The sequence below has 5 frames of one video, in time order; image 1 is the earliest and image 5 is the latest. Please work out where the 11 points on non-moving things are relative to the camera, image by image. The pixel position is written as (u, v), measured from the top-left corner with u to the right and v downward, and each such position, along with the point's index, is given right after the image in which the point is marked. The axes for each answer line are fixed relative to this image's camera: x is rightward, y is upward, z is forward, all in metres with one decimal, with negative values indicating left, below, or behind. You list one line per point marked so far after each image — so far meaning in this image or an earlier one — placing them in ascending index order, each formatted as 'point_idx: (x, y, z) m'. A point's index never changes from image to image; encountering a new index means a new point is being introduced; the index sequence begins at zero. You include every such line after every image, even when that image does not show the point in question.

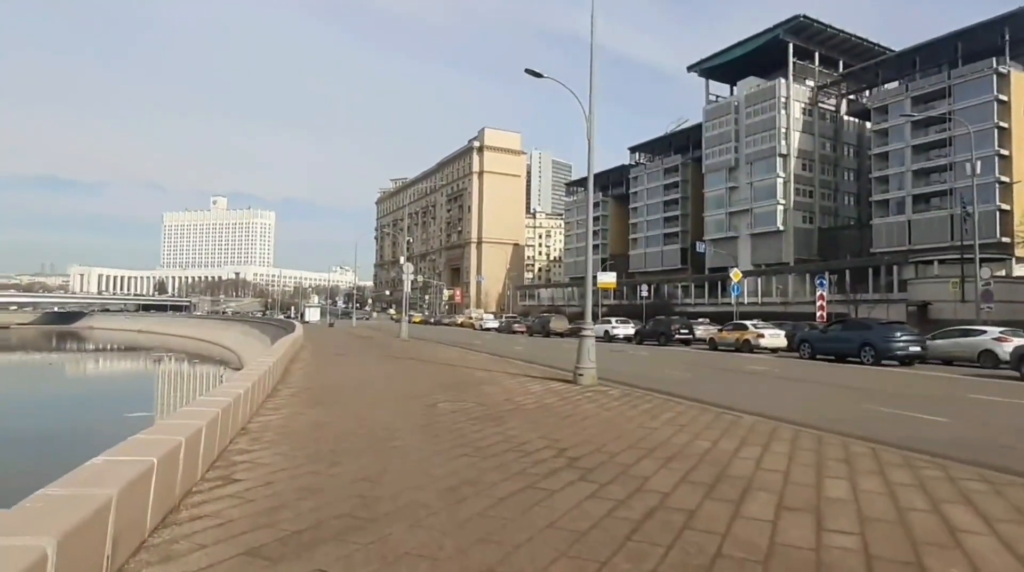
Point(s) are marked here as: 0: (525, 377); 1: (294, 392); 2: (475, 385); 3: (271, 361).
0: (+0.3, -2.0, +15.1) m
1: (-3.7, -1.9, +11.6) m
2: (-0.7, -2.0, +13.7) m
3: (-5.0, -1.6, +14.5) m
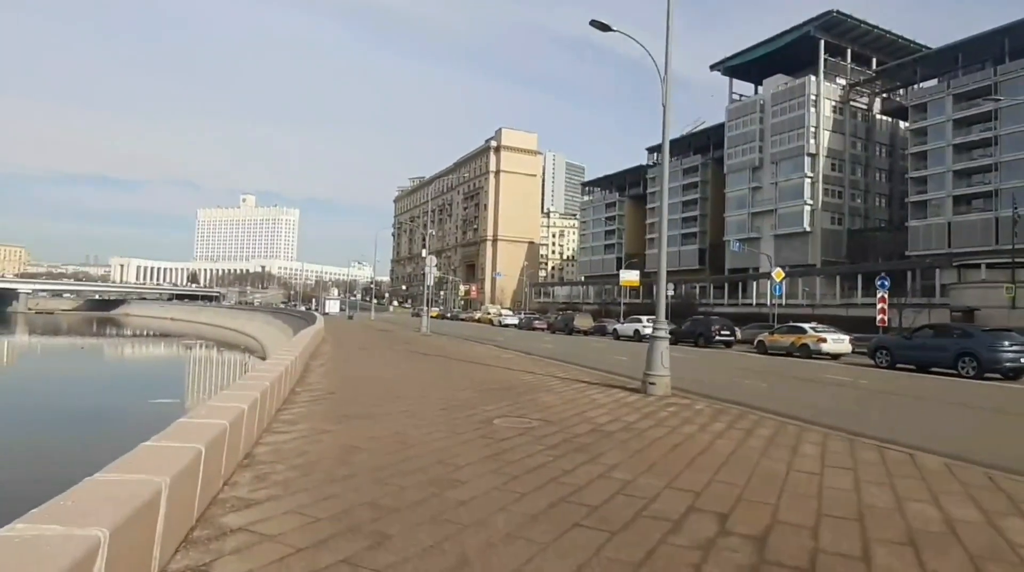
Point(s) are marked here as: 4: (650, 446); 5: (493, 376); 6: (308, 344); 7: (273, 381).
0: (+1.3, -1.9, +12.9) m
1: (-2.8, -1.7, +9.5) m
2: (+0.3, -1.8, +11.5) m
3: (-4.1, -1.3, +12.4) m
4: (+1.4, -1.6, +7.0) m
5: (-0.4, -1.9, +14.8) m
6: (-5.7, -1.6, +18.9) m
7: (-3.0, -1.2, +8.5) m
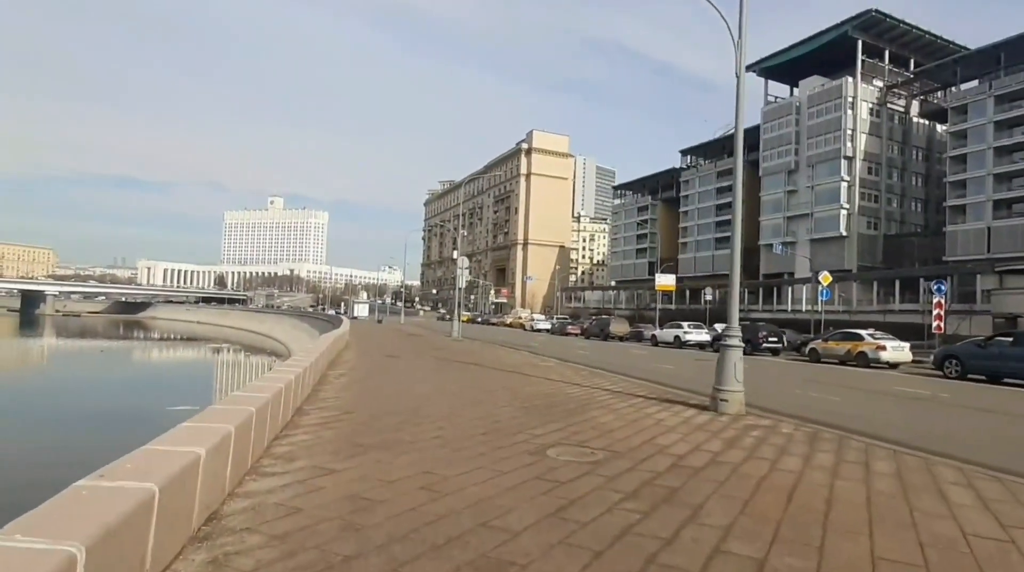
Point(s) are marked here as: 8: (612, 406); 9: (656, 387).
0: (+2.0, -1.9, +11.3) m
1: (-2.2, -1.6, +8.2) m
2: (+1.0, -1.8, +10.0) m
3: (-3.3, -1.3, +11.1) m
4: (+1.9, -1.6, +5.5) m
5: (+0.4, -2.0, +13.3) m
6: (-4.7, -1.6, +17.6) m
7: (-2.5, -1.2, +7.1) m
8: (+1.6, -1.8, +10.6) m
9: (+2.9, -2.0, +14.0) m
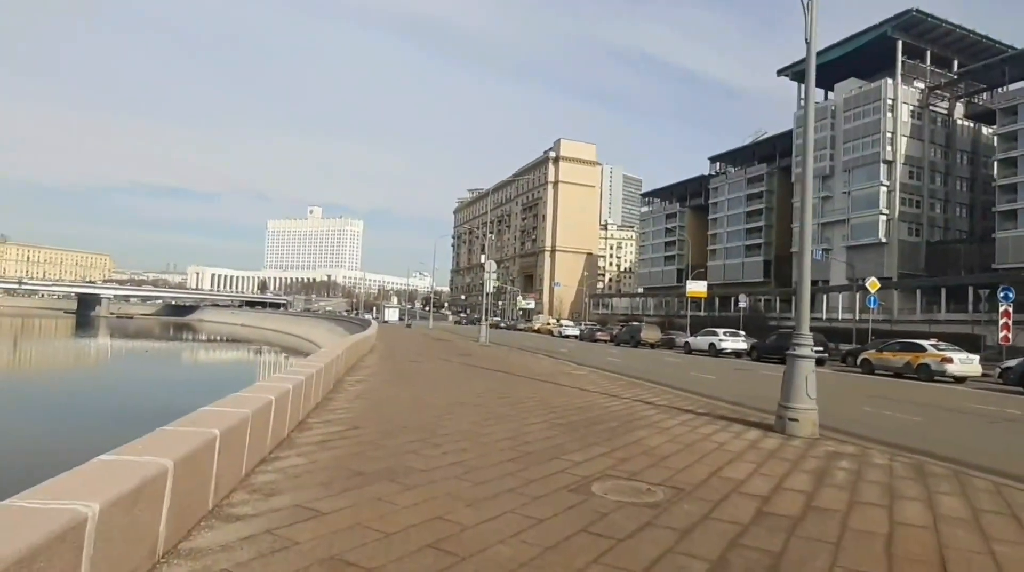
0: (+2.5, -1.9, +9.9) m
1: (-1.8, -1.6, +6.9) m
2: (+1.4, -1.8, +8.6) m
3: (-2.9, -1.3, +9.8) m
4: (+2.1, -1.5, +4.0) m
5: (+0.9, -2.0, +11.9) m
6: (-4.0, -1.6, +16.4) m
7: (-2.2, -1.1, +5.8) m
8: (+2.0, -1.8, +9.2) m
9: (+3.5, -2.1, +12.4) m
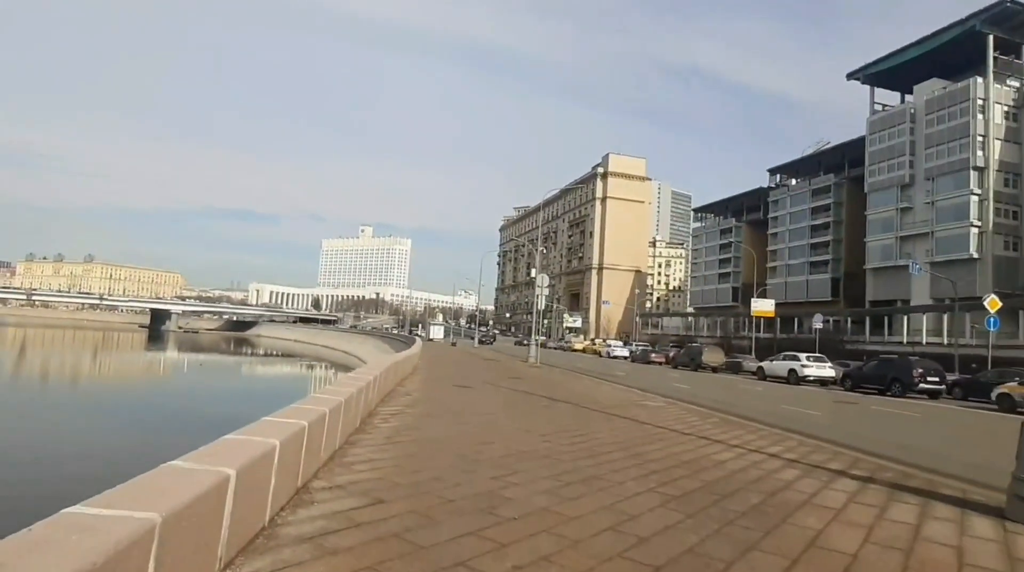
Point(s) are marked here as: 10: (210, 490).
0: (+3.4, -2.0, +6.9) m
1: (-1.1, -1.6, +4.2) m
2: (+2.2, -1.9, +5.7) m
3: (-2.0, -1.4, +7.2) m
4: (+2.6, -1.5, +1.1) m
5: (+1.9, -2.1, +9.0) m
6: (-2.6, -1.9, +13.9) m
7: (-1.5, -1.1, +3.2) m
8: (+2.8, -1.9, +6.2) m
9: (+4.5, -2.3, +9.4) m
10: (-1.5, -1.1, +3.7) m
